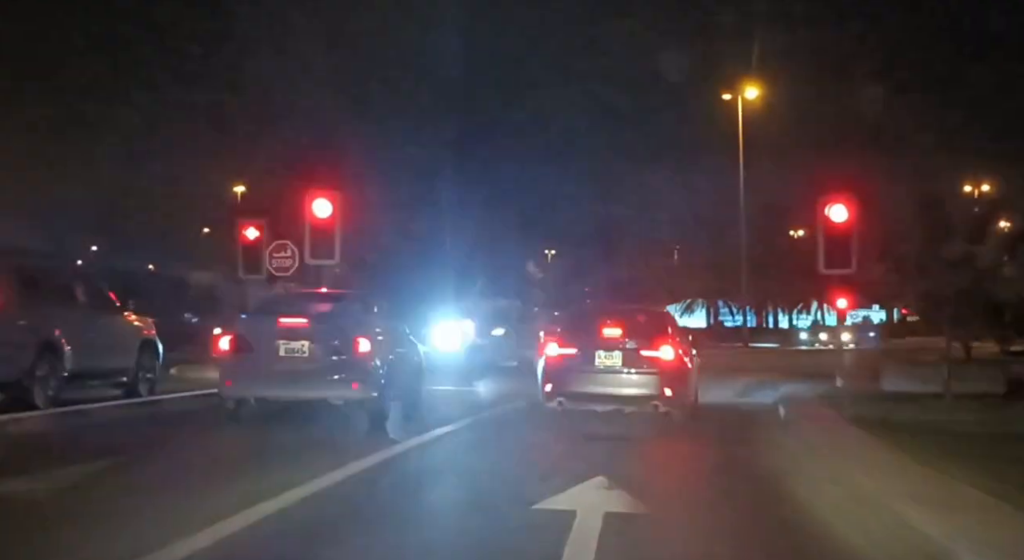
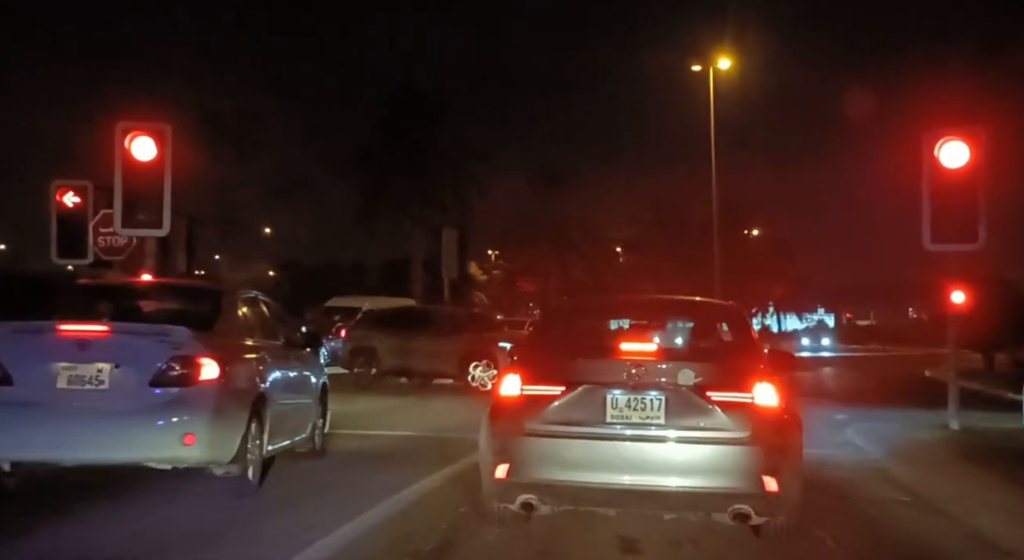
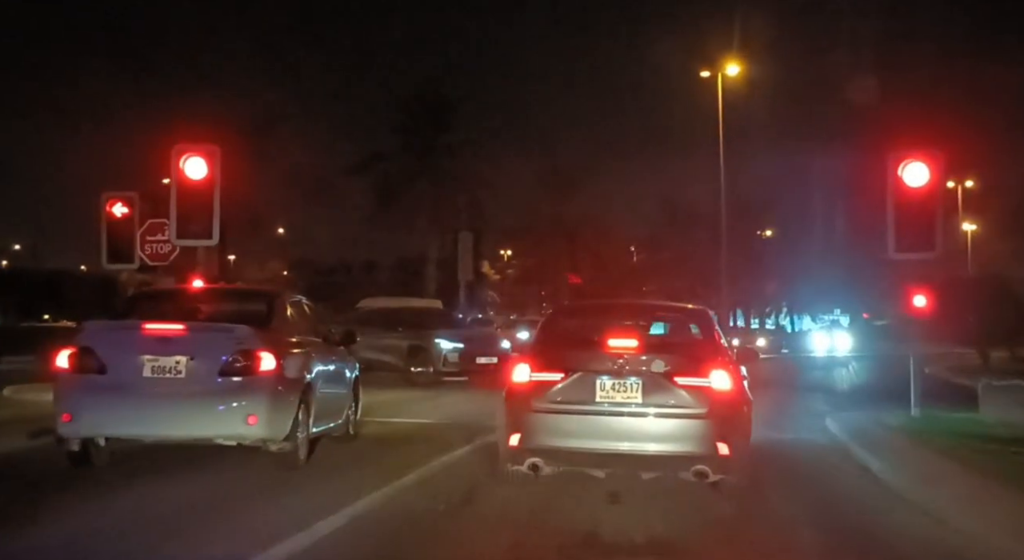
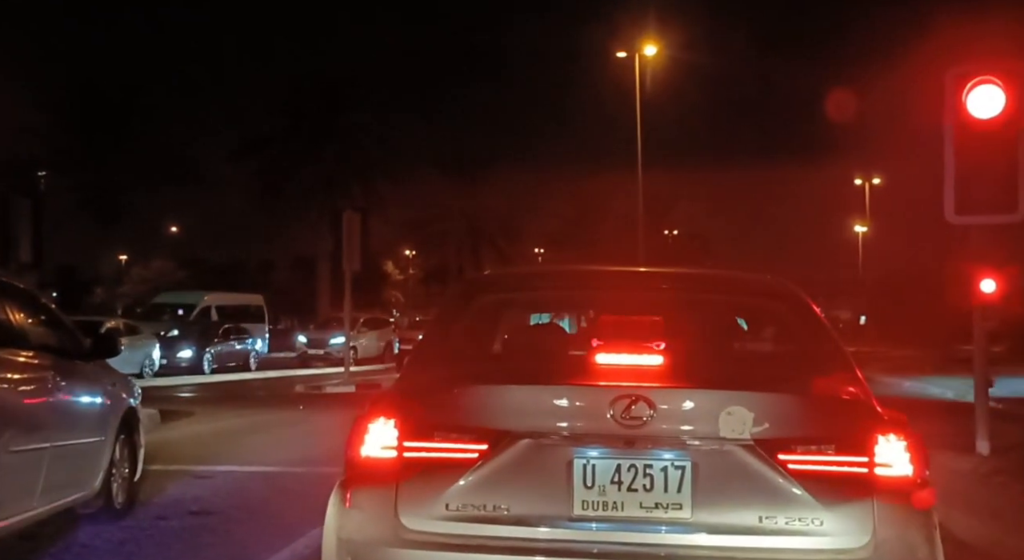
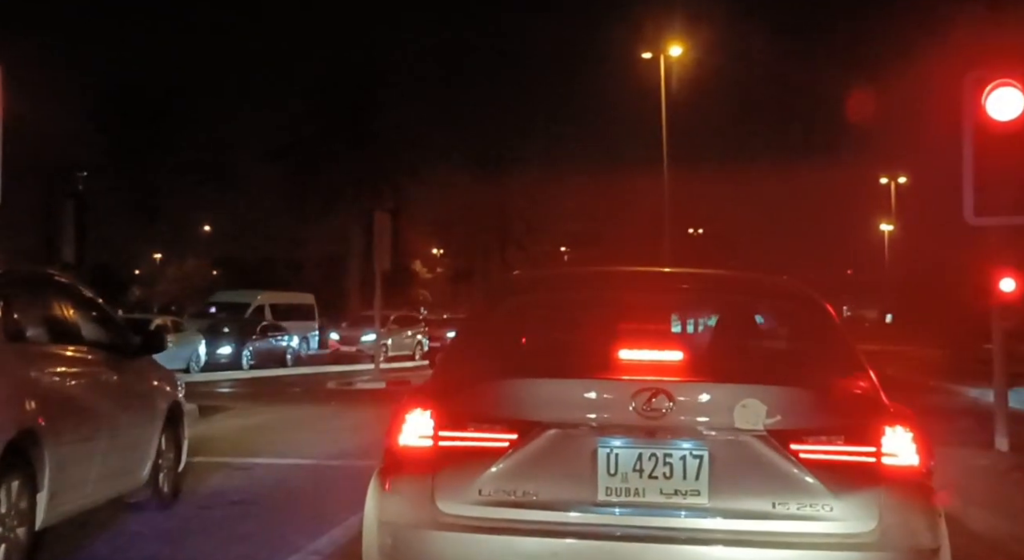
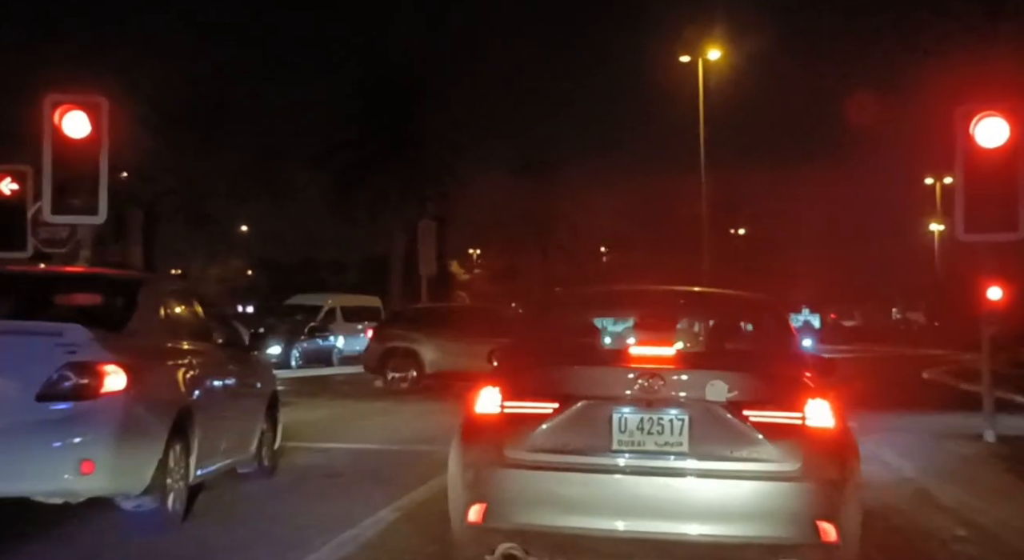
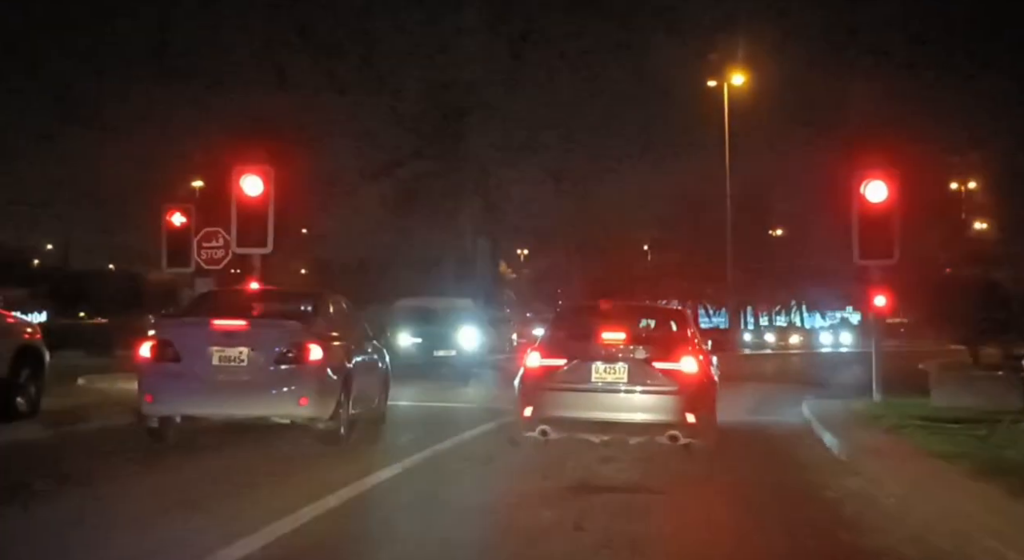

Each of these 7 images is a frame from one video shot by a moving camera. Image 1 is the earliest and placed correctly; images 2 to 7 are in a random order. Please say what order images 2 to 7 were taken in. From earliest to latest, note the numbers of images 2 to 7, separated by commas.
7, 3, 2, 6, 5, 4
